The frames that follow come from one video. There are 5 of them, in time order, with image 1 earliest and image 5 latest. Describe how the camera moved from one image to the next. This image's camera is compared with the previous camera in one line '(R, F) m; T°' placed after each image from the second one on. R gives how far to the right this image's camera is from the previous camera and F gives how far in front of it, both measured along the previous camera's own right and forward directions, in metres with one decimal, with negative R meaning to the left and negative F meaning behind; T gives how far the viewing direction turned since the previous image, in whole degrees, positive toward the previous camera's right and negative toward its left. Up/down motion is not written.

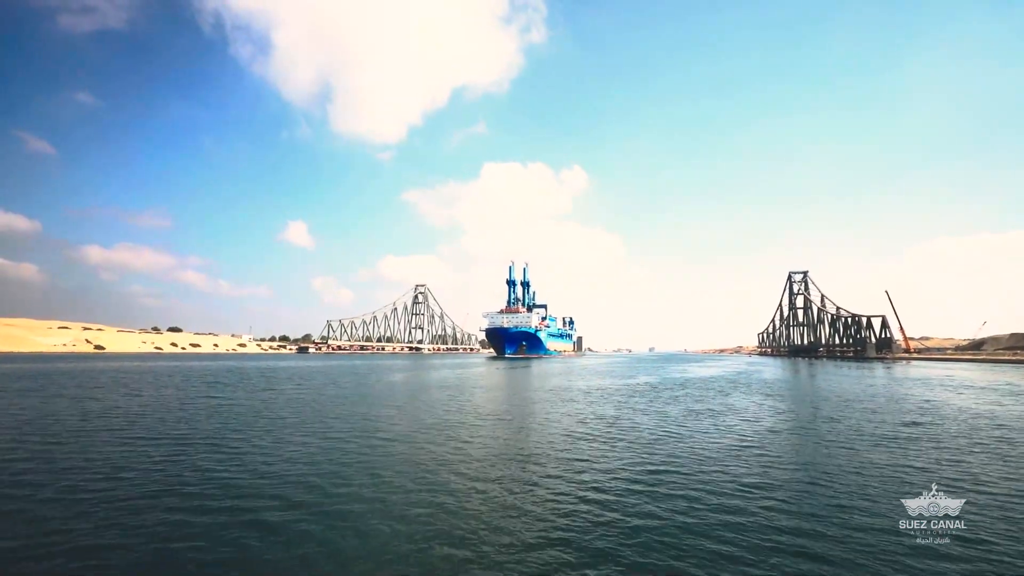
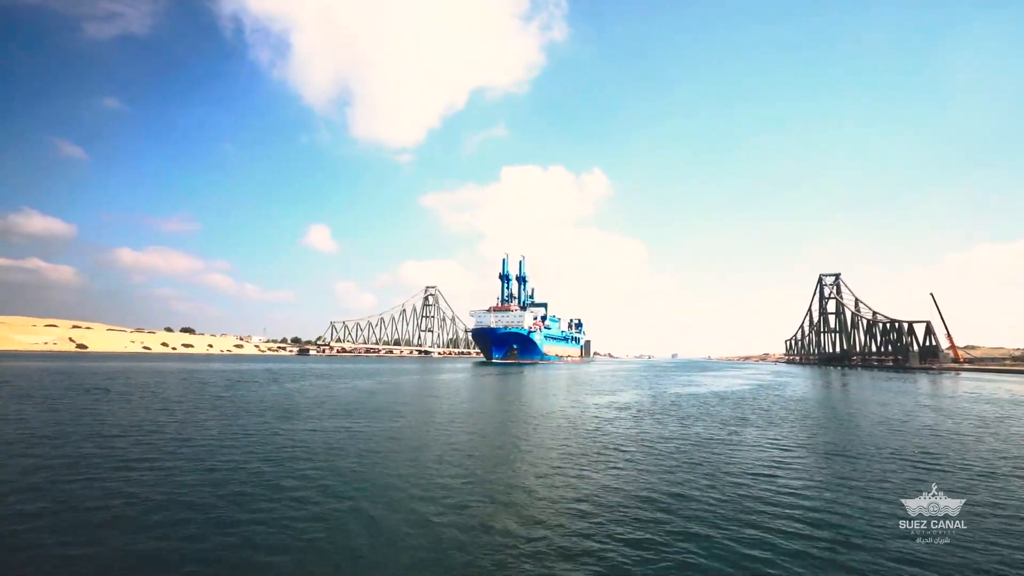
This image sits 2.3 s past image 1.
(+2.9, +5.6) m; -3°
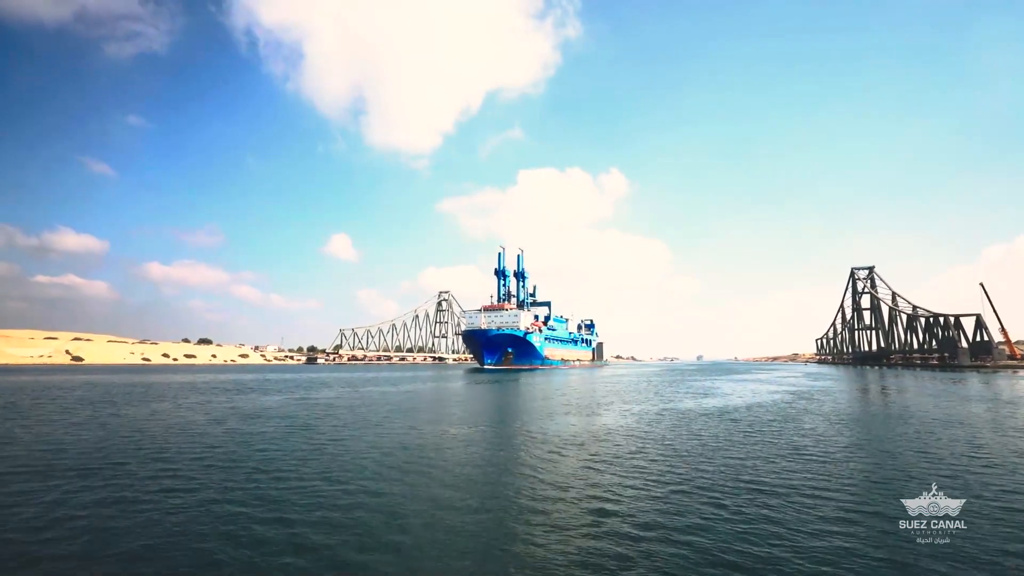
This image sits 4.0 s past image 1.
(+2.1, +4.3) m; -2°
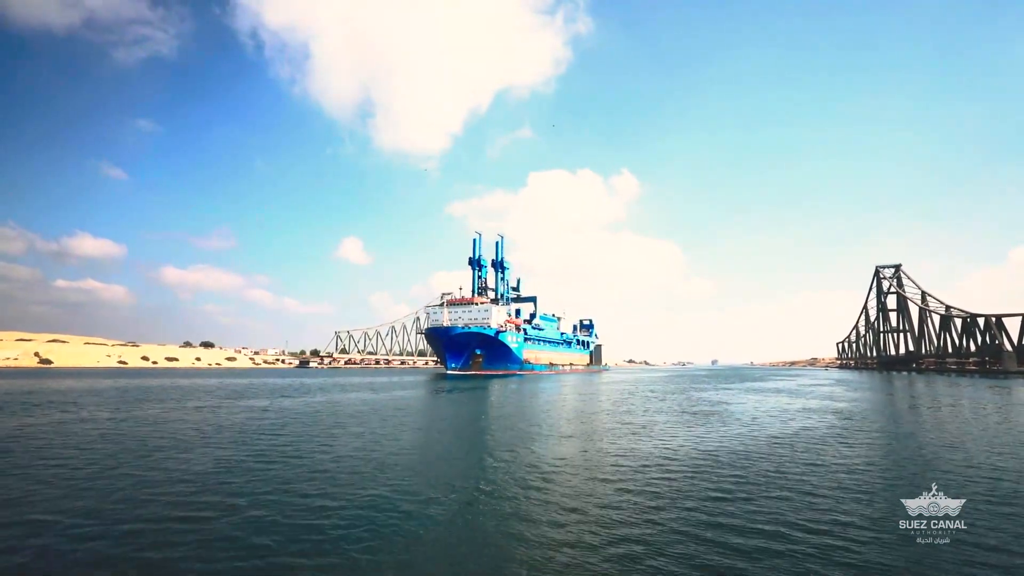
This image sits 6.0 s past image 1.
(+2.7, +5.3) m; -2°
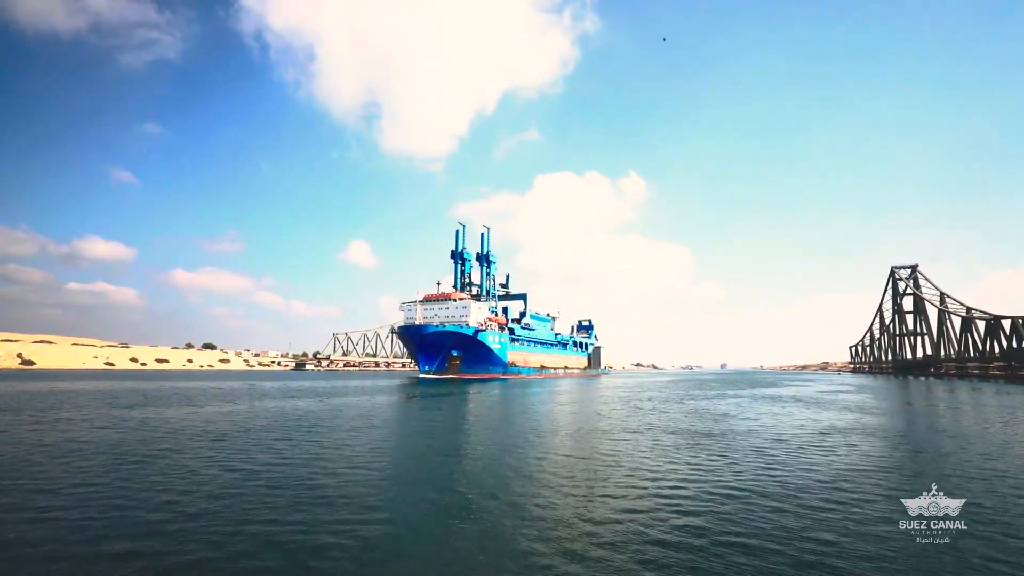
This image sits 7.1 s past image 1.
(+1.5, +2.8) m; -1°
